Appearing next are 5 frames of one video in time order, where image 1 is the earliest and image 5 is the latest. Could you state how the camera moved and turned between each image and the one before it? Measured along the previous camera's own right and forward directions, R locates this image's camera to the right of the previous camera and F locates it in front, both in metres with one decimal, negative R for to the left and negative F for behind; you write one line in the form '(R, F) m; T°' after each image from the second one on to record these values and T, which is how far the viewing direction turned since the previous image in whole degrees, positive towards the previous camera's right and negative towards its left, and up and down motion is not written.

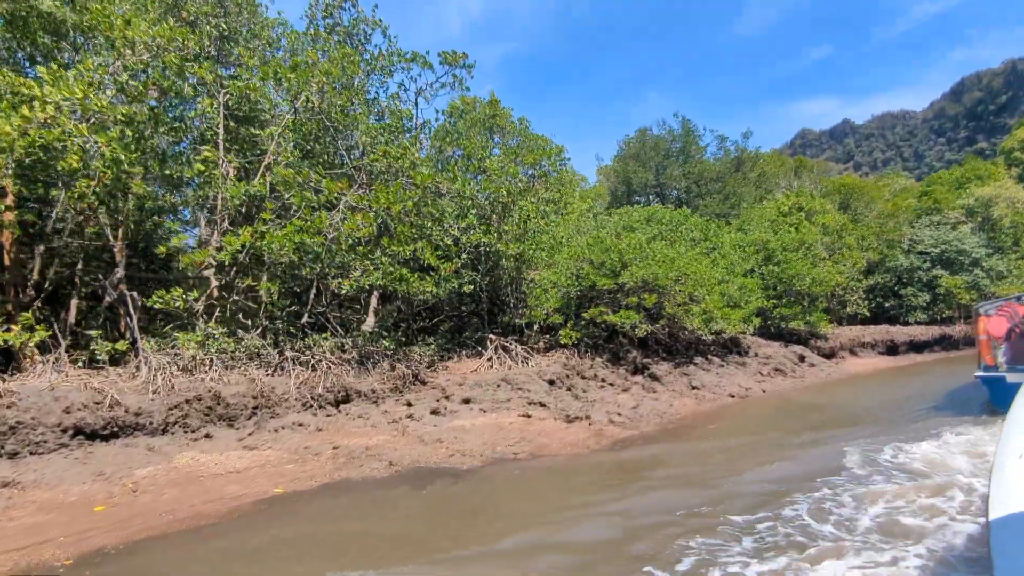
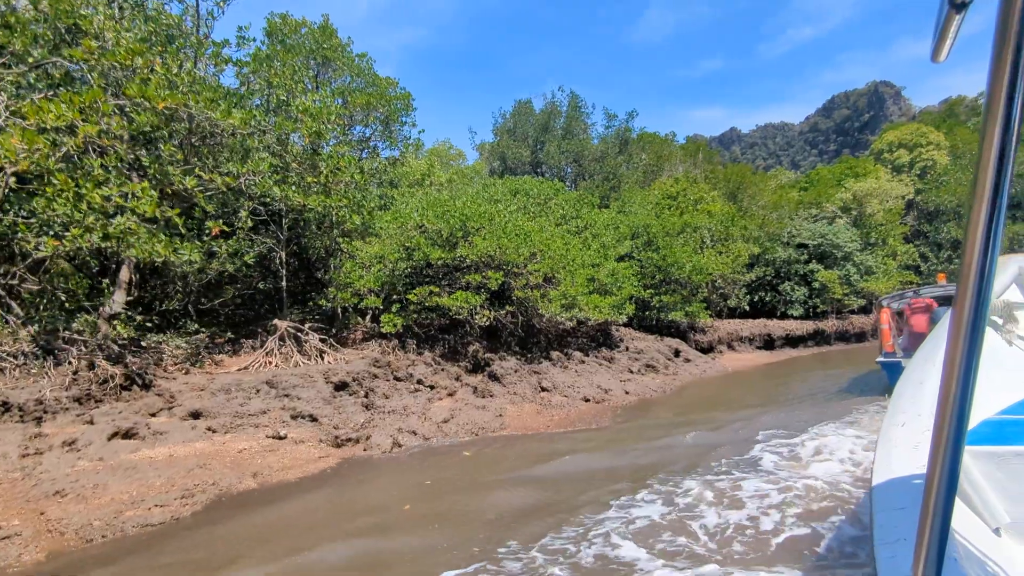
(+1.7, +2.9) m; +9°
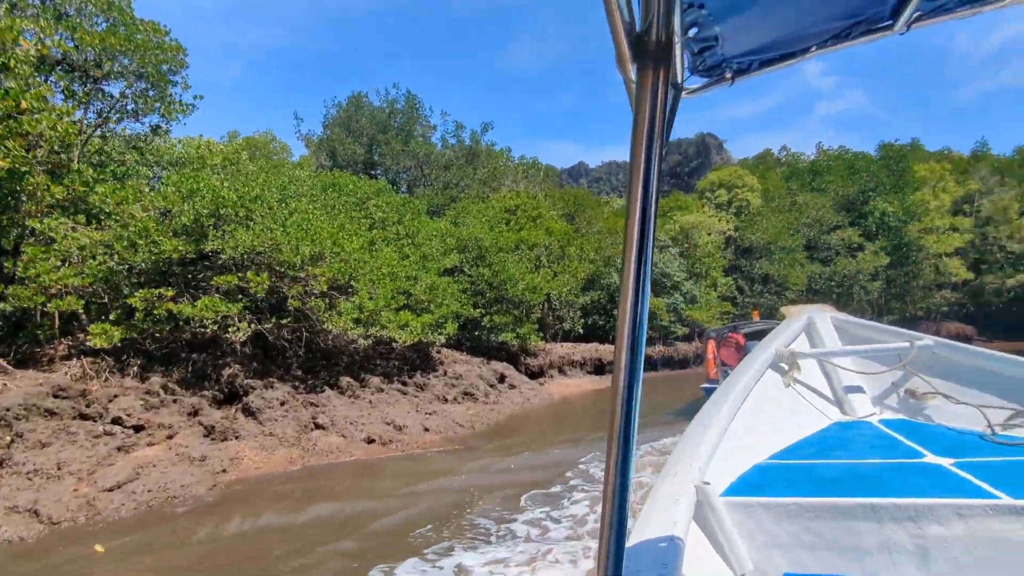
(+1.0, +1.9) m; +14°
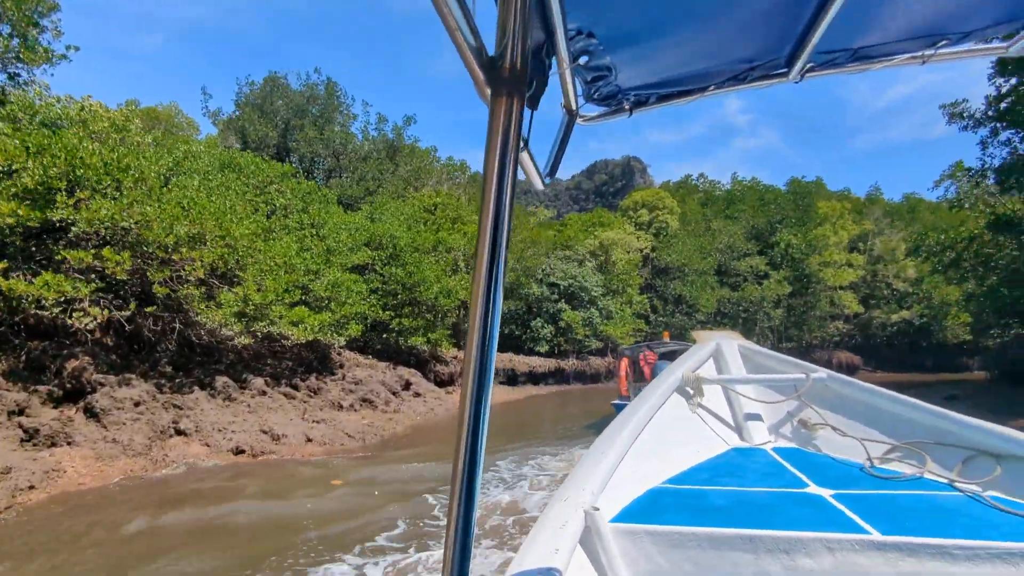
(+0.2, +0.6) m; +7°
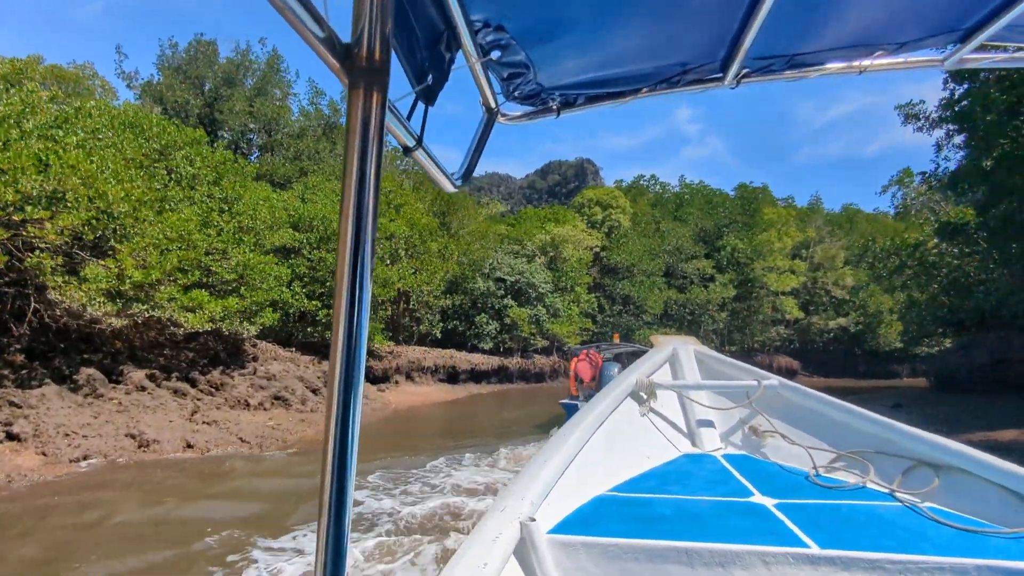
(+0.2, +1.1) m; +5°
